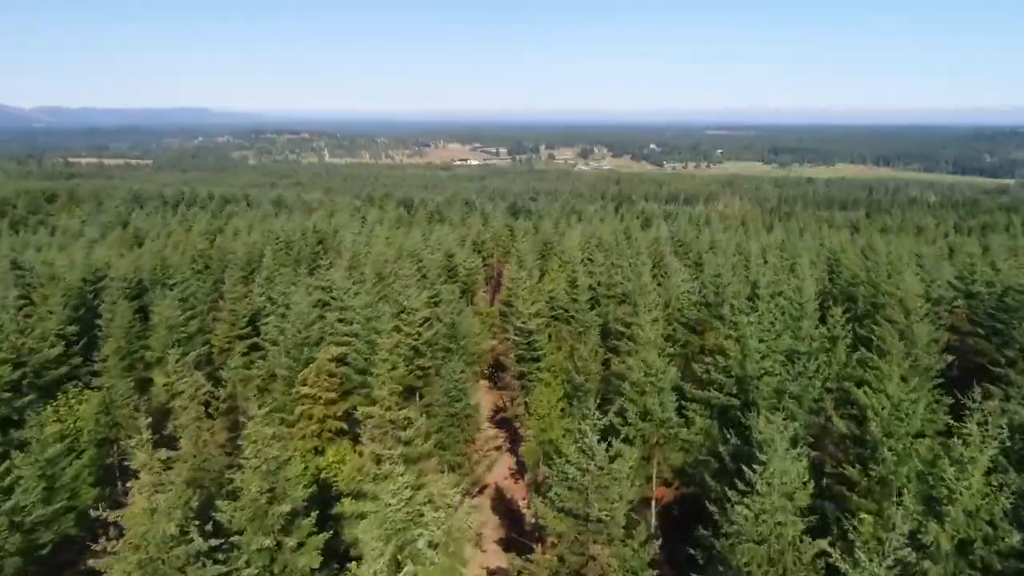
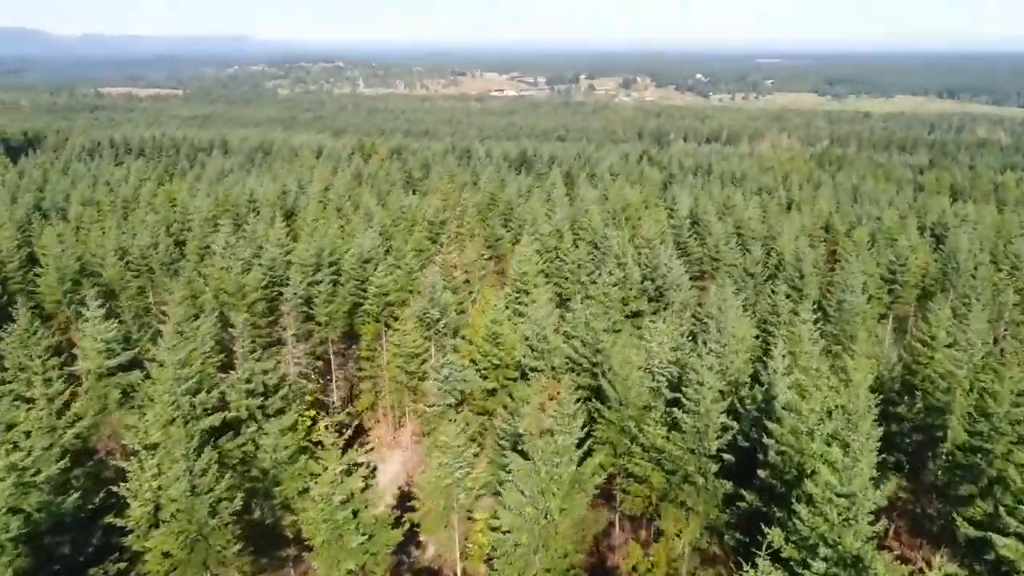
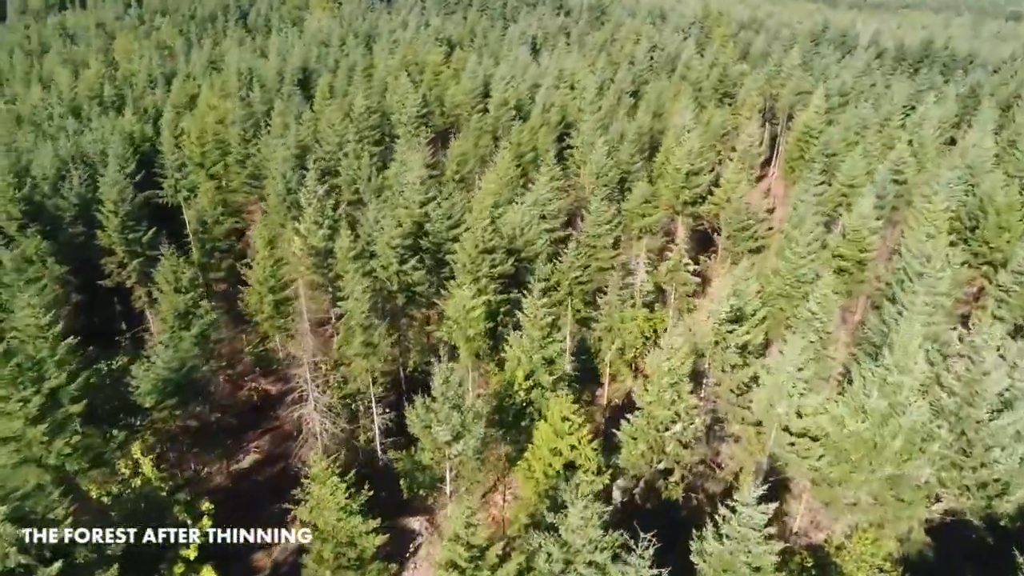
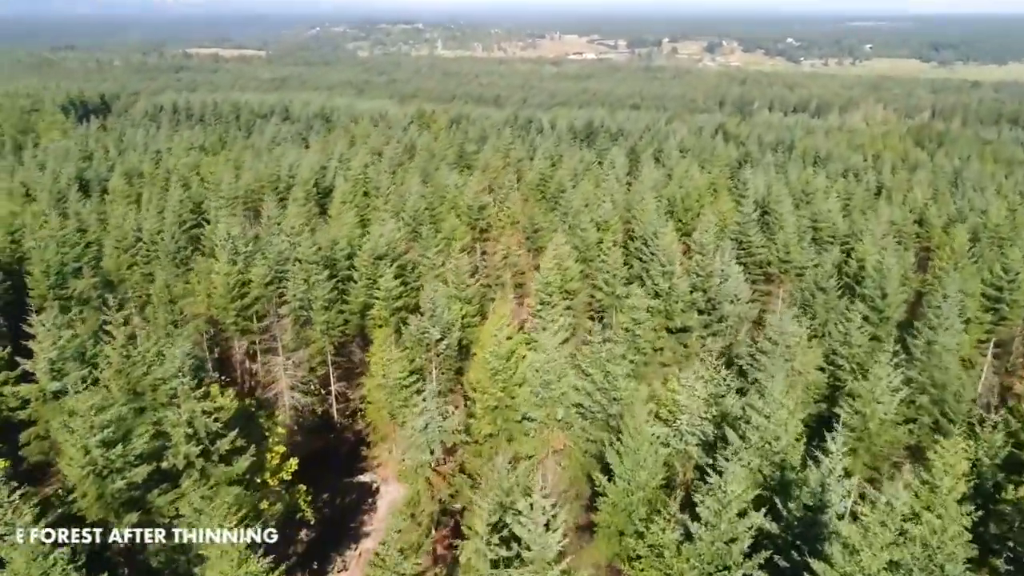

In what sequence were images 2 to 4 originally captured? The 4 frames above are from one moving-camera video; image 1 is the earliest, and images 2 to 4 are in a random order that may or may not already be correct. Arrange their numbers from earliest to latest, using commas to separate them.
2, 4, 3
